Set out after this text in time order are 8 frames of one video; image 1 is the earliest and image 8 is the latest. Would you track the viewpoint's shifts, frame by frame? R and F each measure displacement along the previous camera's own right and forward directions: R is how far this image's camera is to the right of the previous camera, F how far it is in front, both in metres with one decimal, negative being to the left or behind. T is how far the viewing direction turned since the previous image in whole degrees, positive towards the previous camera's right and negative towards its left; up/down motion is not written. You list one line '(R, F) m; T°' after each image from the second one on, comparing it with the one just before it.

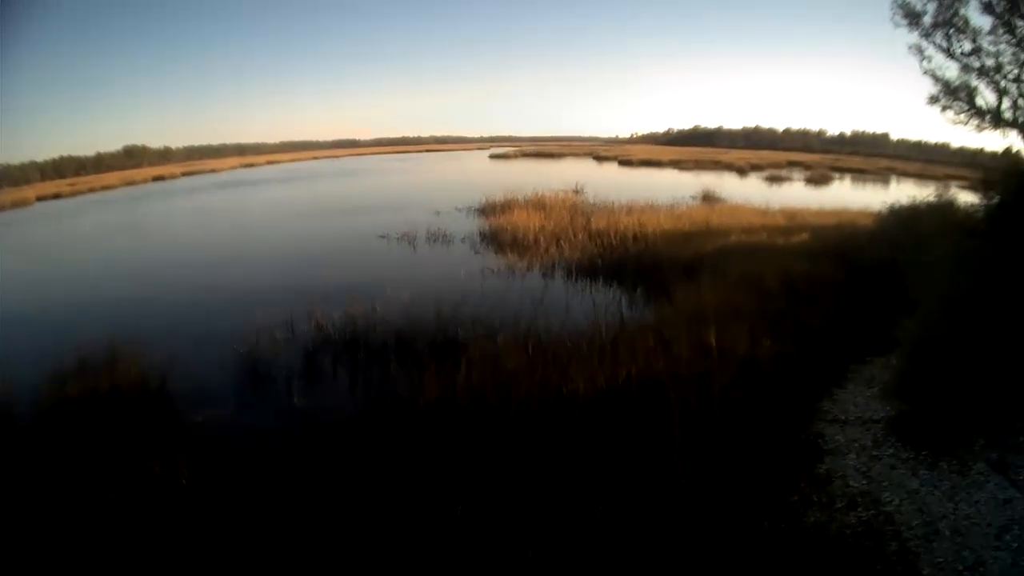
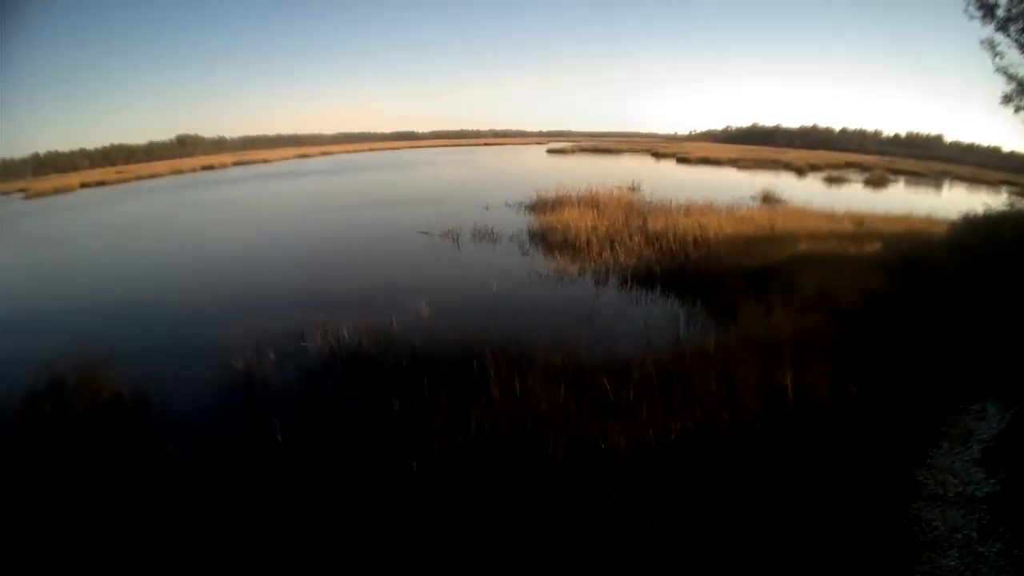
(+0.1, +0.8) m; -5°
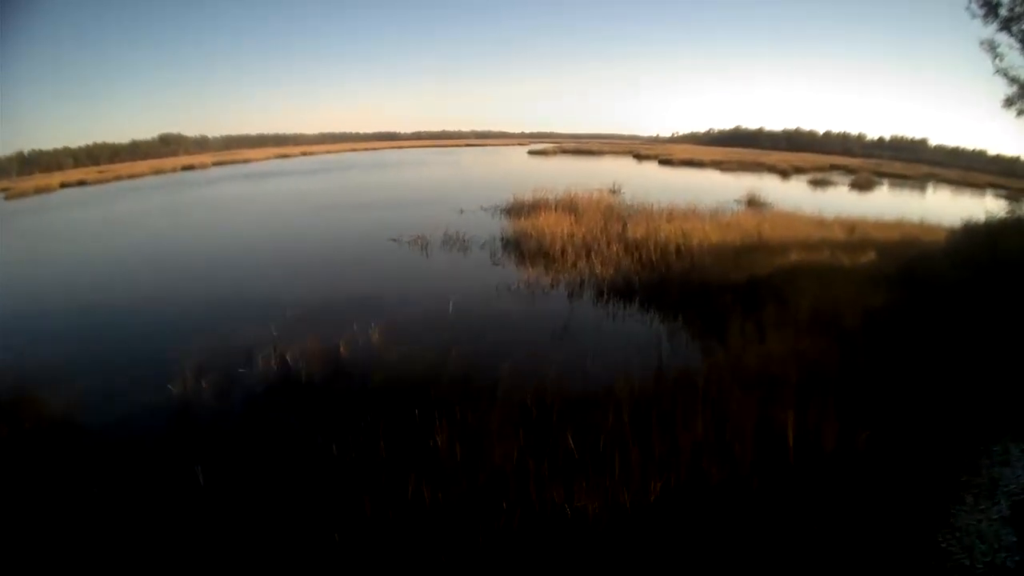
(+0.2, +0.6) m; +1°
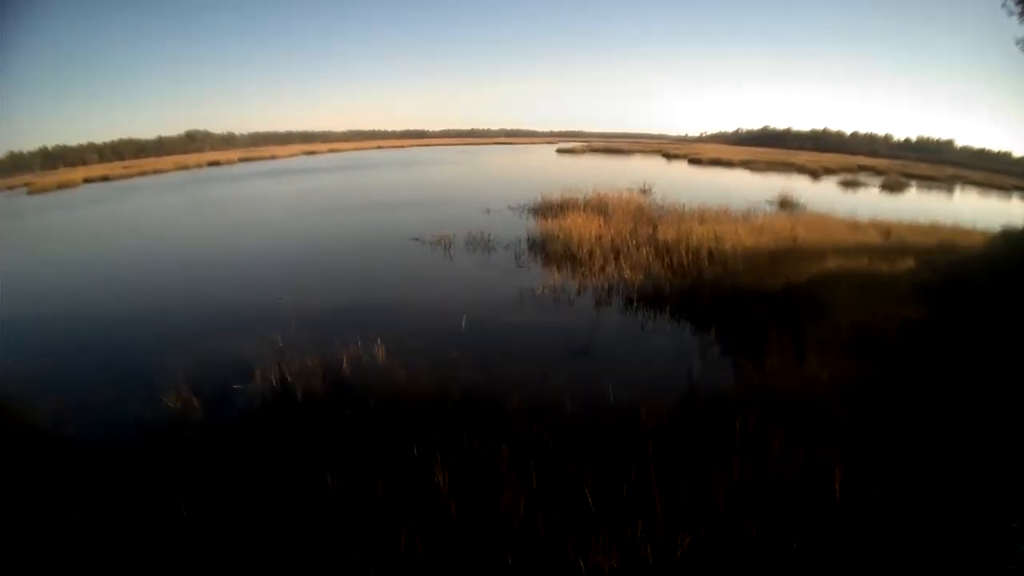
(0.0, +0.4) m; -2°
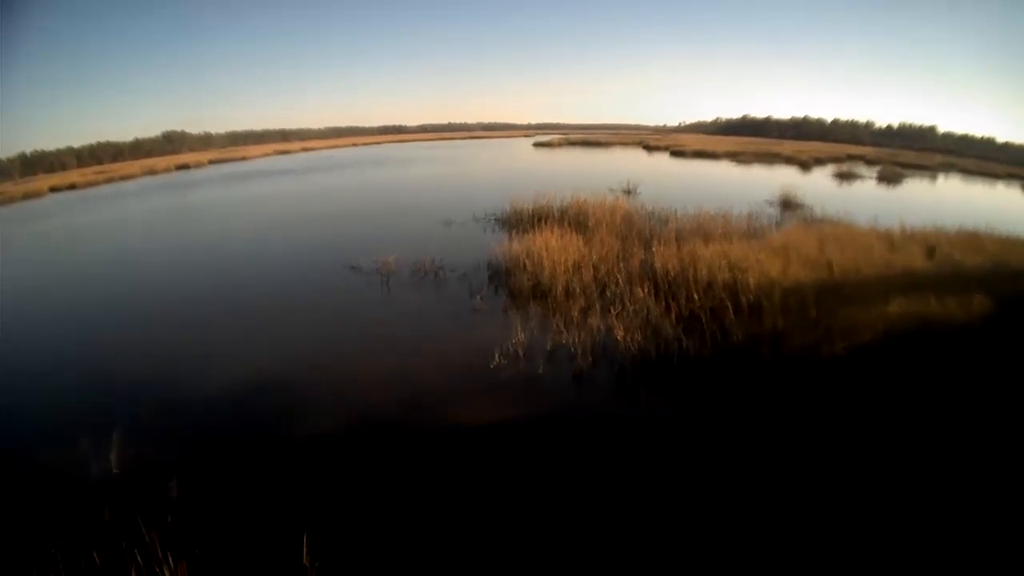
(+0.5, +2.5) m; +1°
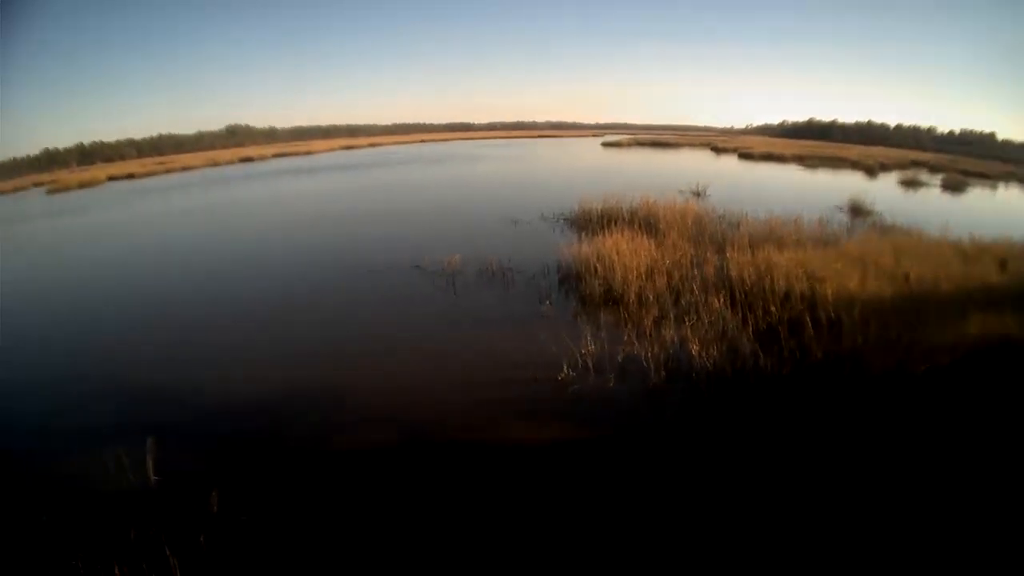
(-0.7, +0.2) m; -4°
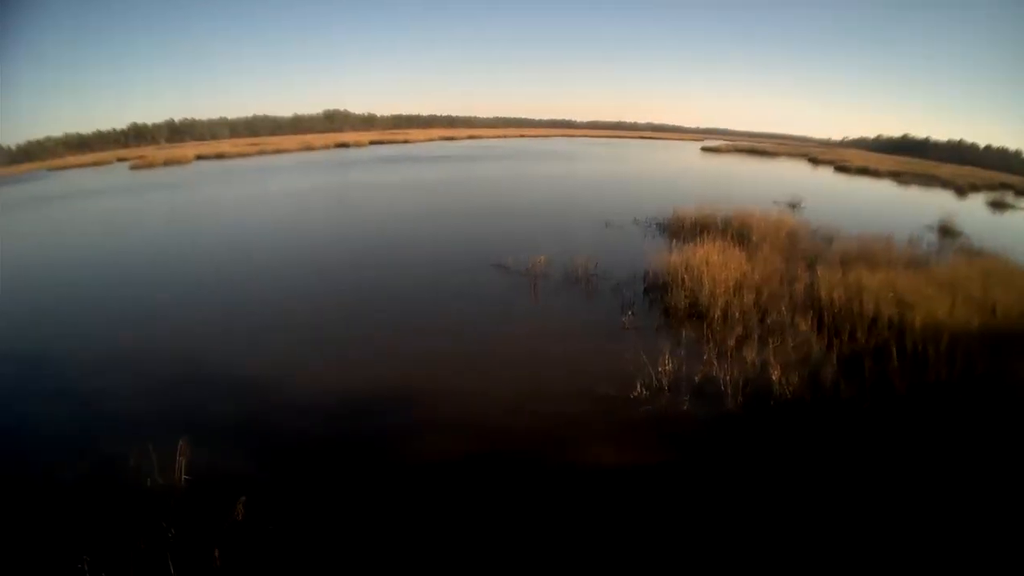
(-1.2, -0.2) m; -5°
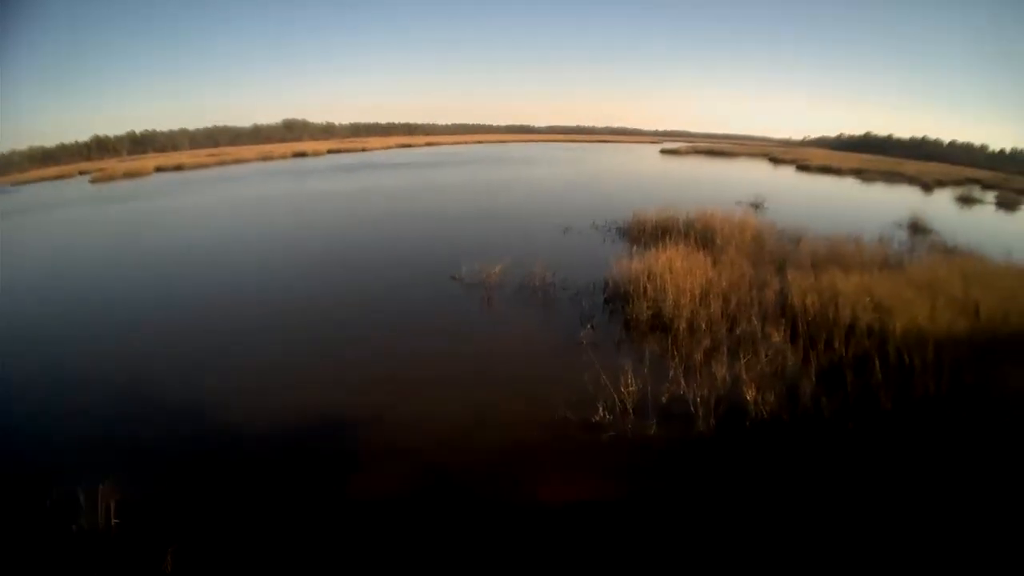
(+0.8, +1.1) m; +2°
